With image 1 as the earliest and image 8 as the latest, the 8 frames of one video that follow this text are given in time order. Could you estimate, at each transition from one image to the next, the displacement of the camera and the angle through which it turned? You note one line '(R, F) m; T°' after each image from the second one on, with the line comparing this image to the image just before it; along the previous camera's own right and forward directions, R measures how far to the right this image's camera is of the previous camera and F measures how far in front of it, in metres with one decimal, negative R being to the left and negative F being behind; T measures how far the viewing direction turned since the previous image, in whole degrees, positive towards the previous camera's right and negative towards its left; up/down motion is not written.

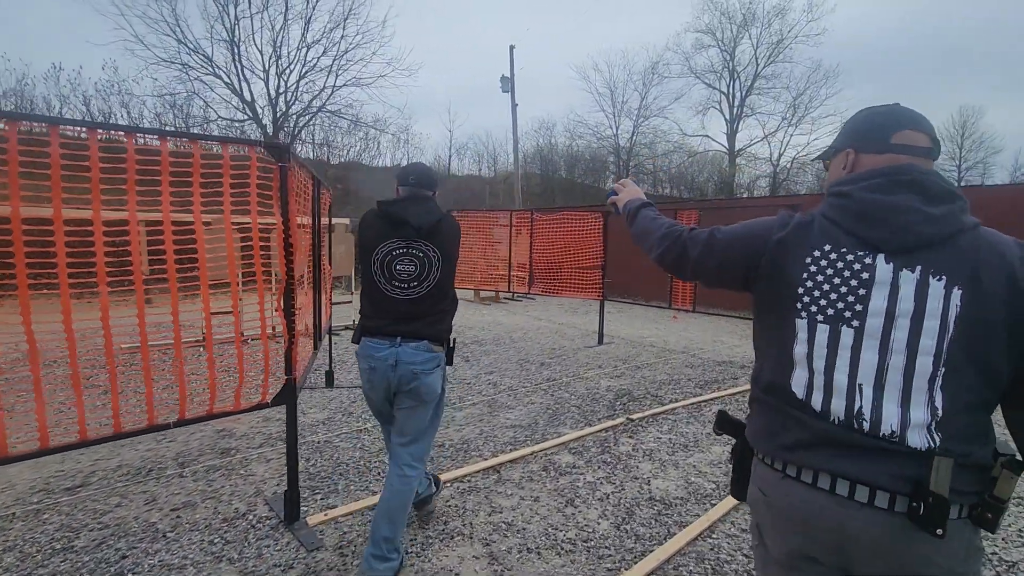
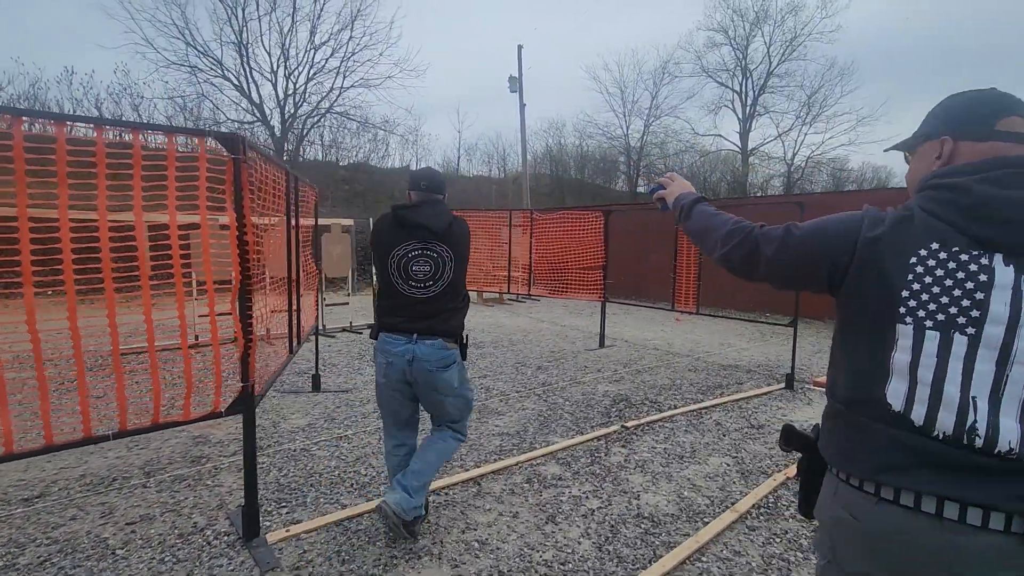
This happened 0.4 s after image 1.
(+0.2, +0.2) m; -1°
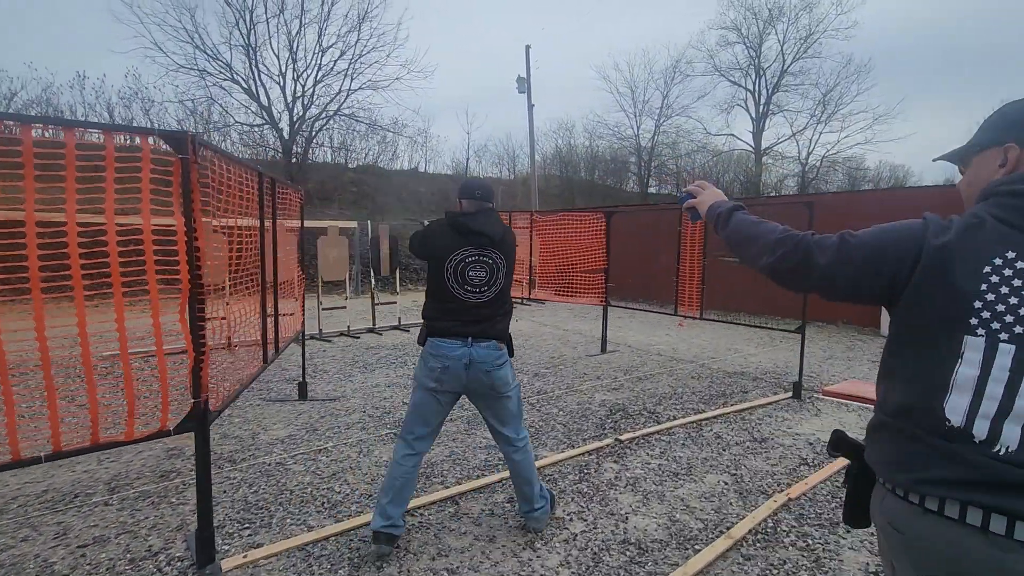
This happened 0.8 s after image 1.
(+0.2, +0.2) m; -1°
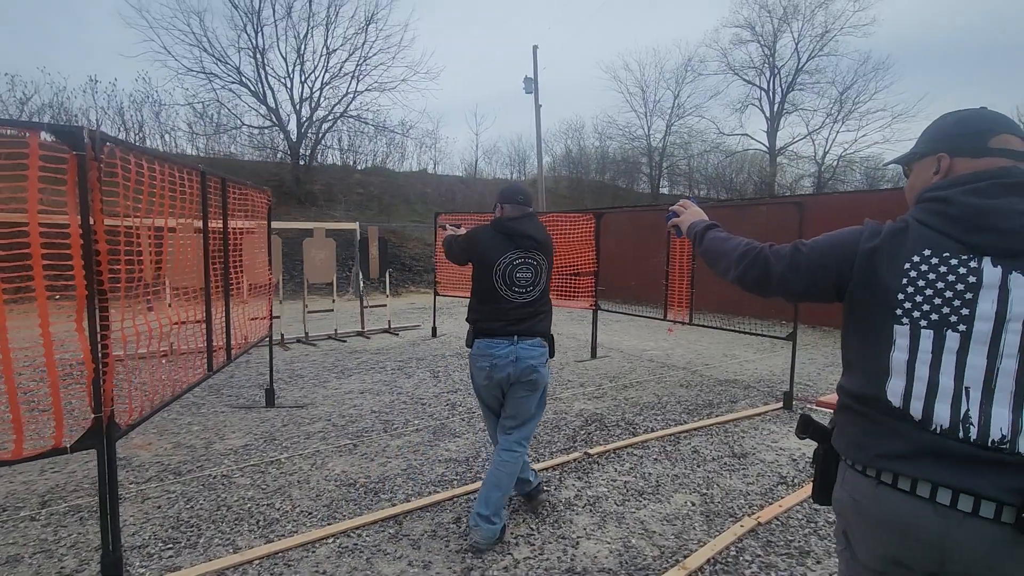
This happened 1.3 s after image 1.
(+0.4, +0.2) m; -2°
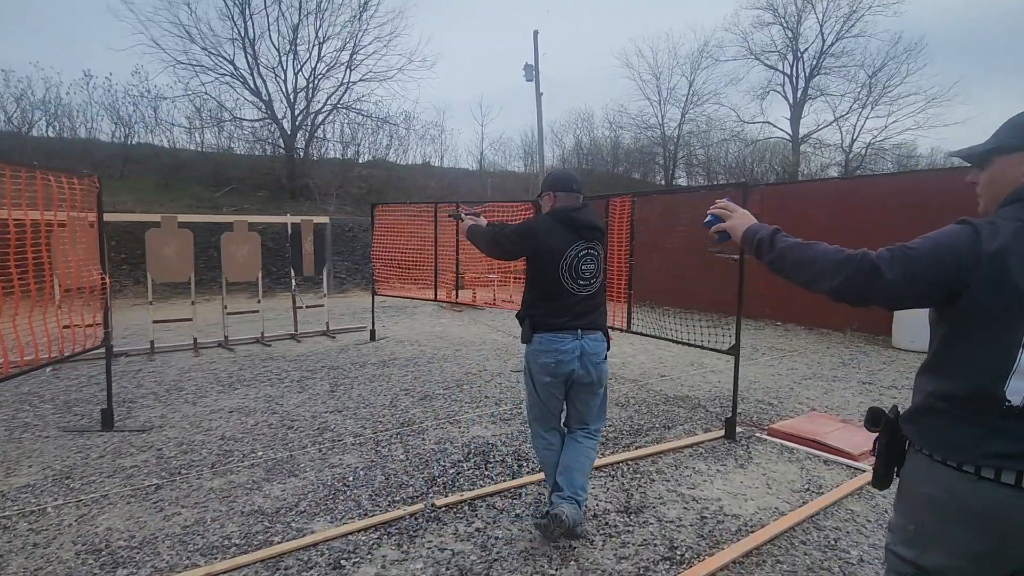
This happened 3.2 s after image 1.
(+1.2, +0.9) m; -3°
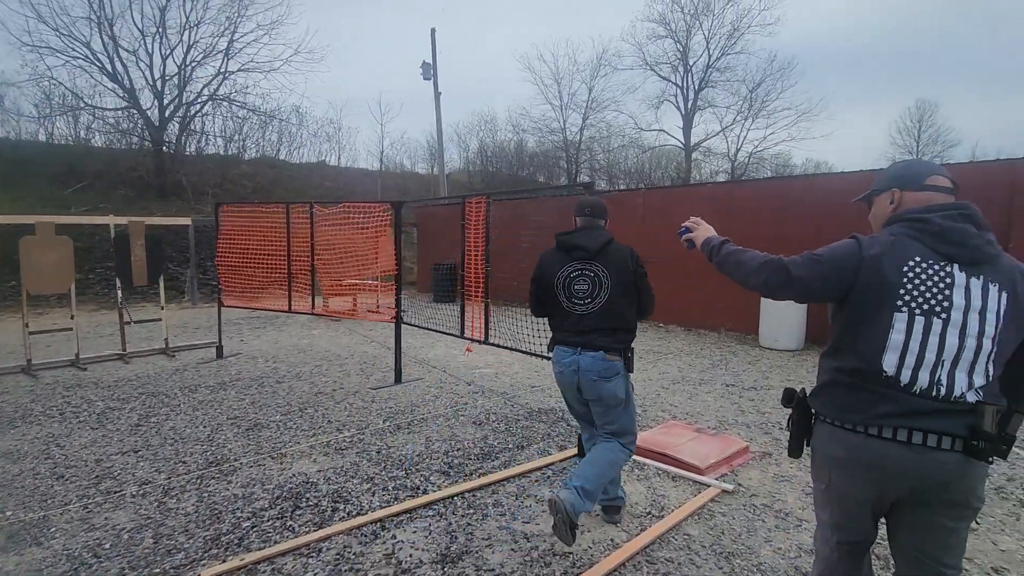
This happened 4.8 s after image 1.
(+0.6, +0.4) m; +9°
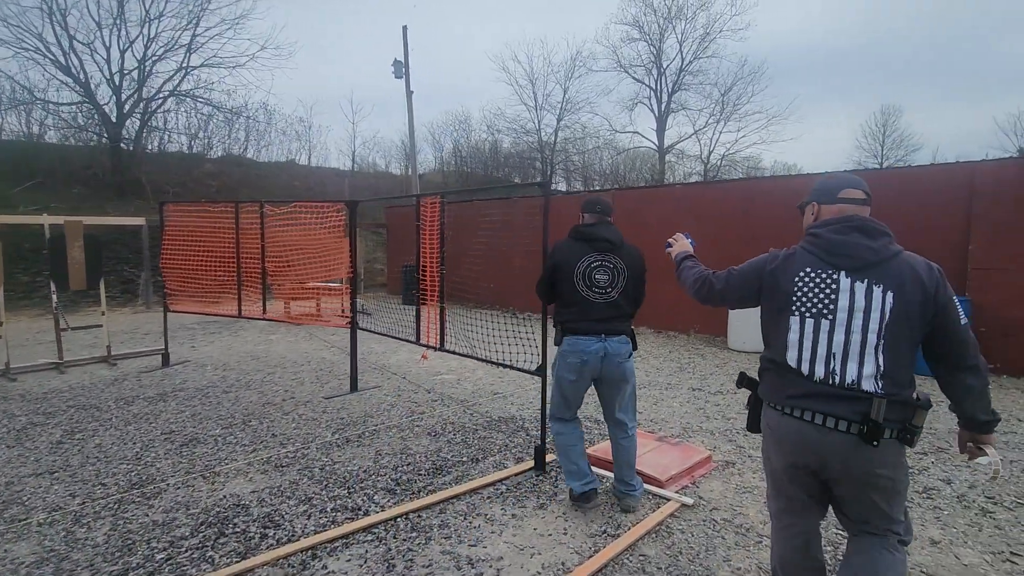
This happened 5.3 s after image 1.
(+0.2, +0.2) m; +2°
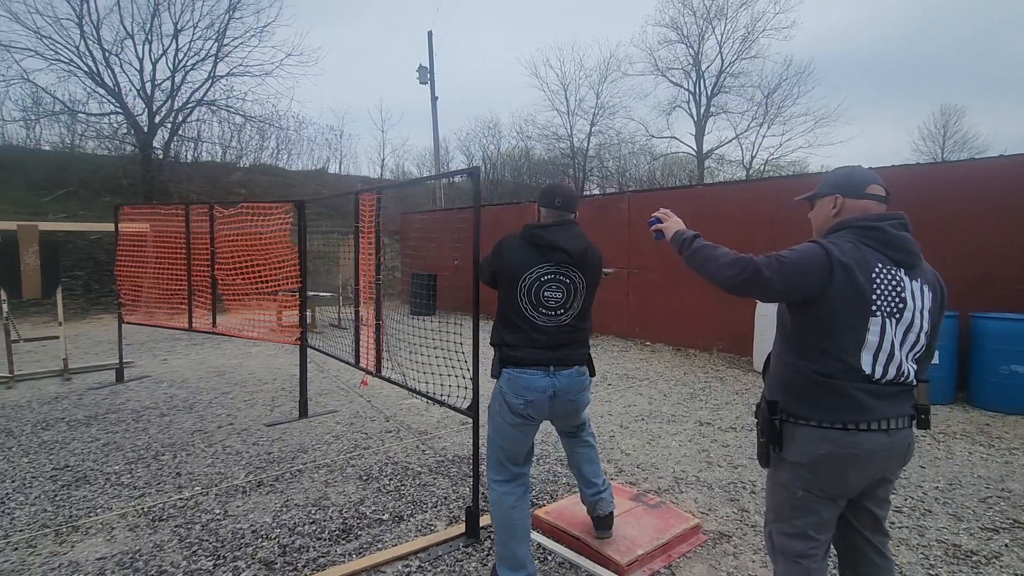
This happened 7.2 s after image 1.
(+0.7, +0.9) m; -4°
